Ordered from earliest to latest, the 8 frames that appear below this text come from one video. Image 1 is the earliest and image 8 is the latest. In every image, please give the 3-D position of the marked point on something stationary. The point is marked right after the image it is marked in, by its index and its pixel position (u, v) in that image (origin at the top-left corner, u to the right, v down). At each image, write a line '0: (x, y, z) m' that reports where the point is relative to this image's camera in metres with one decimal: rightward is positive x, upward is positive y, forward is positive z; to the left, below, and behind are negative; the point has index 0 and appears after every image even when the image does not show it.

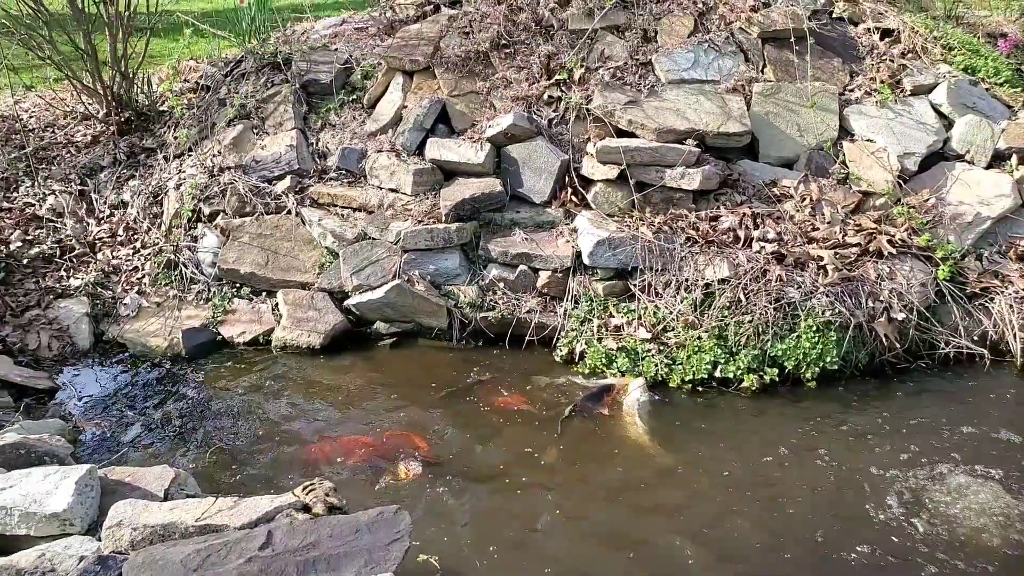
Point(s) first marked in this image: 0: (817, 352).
0: (+2.7, -0.6, +7.0) m
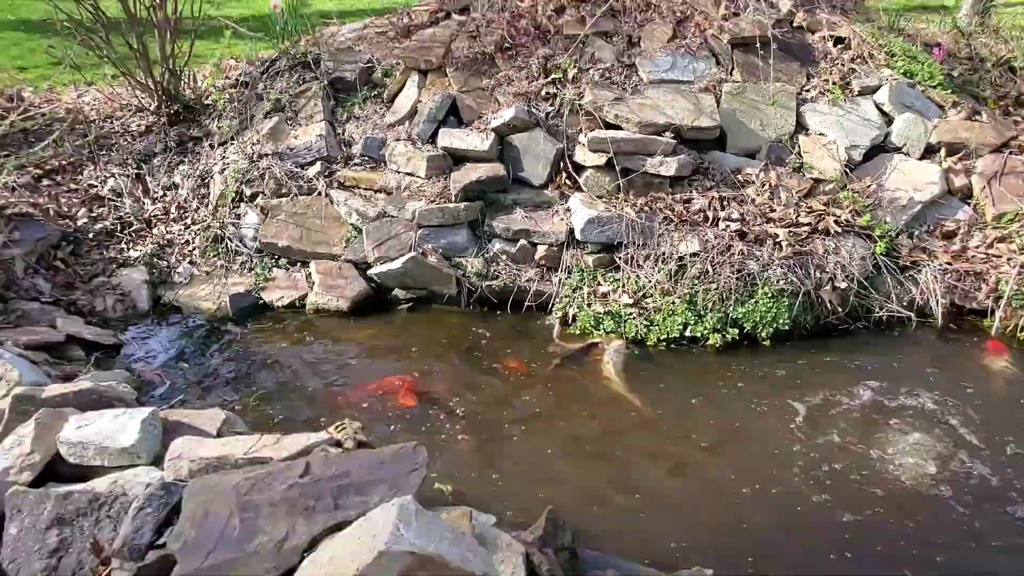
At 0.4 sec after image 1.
0: (+2.7, -0.3, +8.3) m
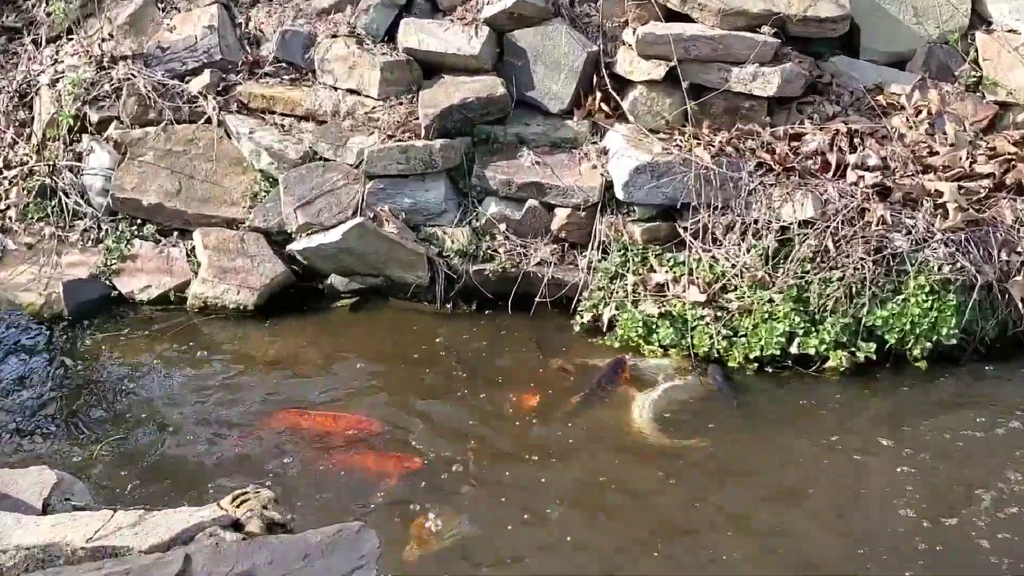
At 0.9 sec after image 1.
0: (+2.7, -0.2, +5.1) m
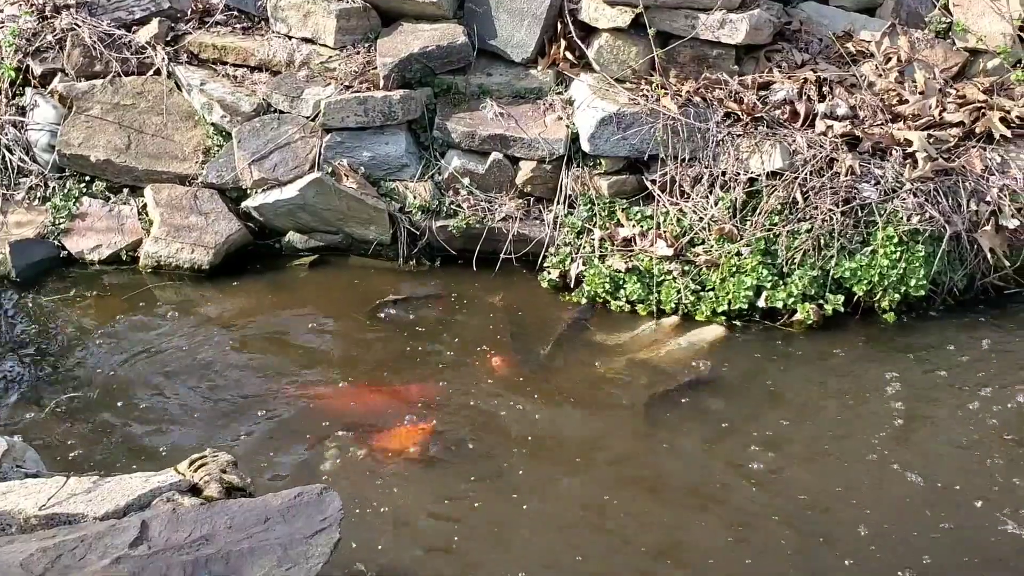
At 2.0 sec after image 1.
0: (+2.5, +0.1, +5.1) m
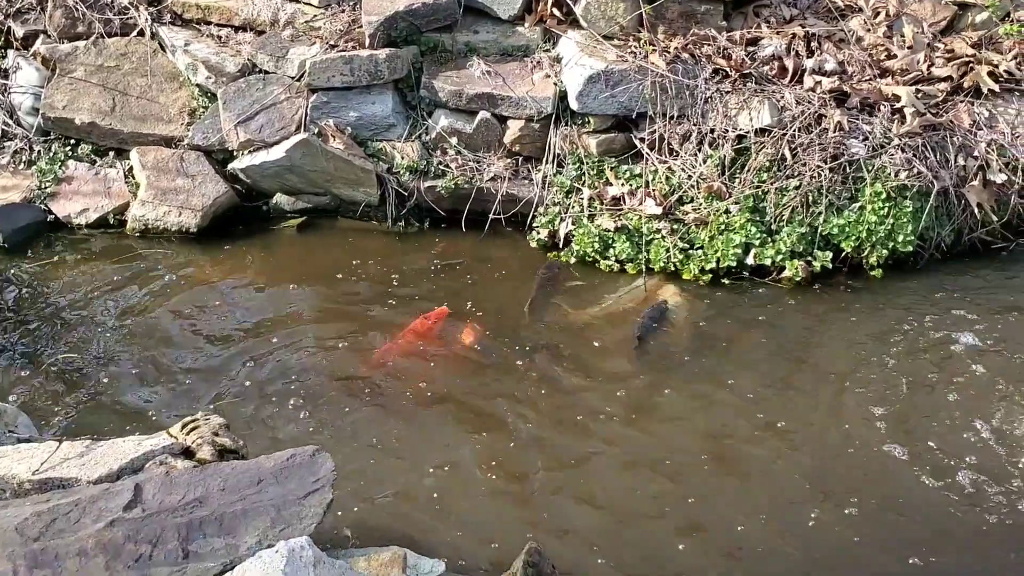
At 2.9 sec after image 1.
0: (+2.4, +0.4, +5.1) m
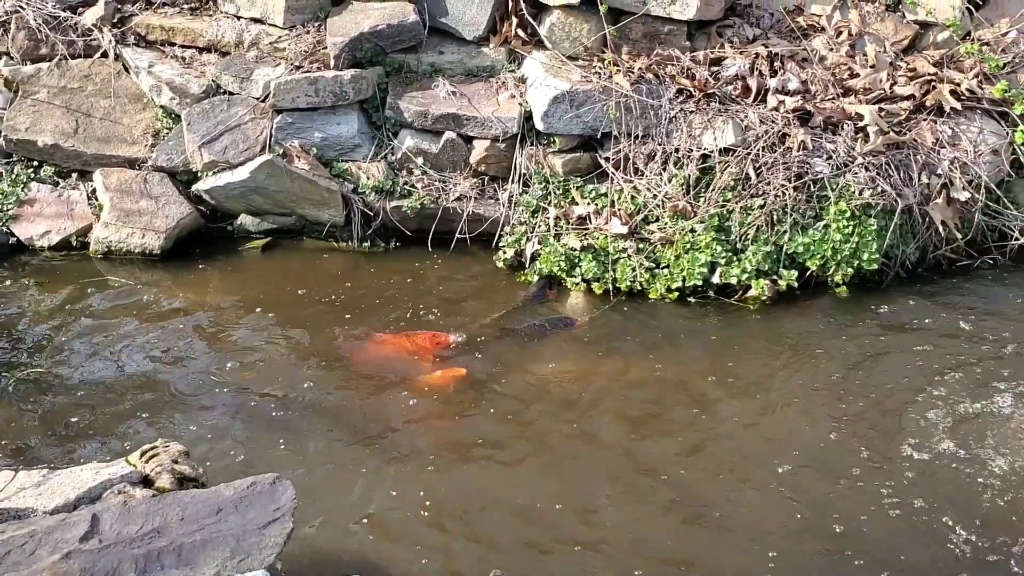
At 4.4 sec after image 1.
0: (+2.2, +0.3, +5.1) m
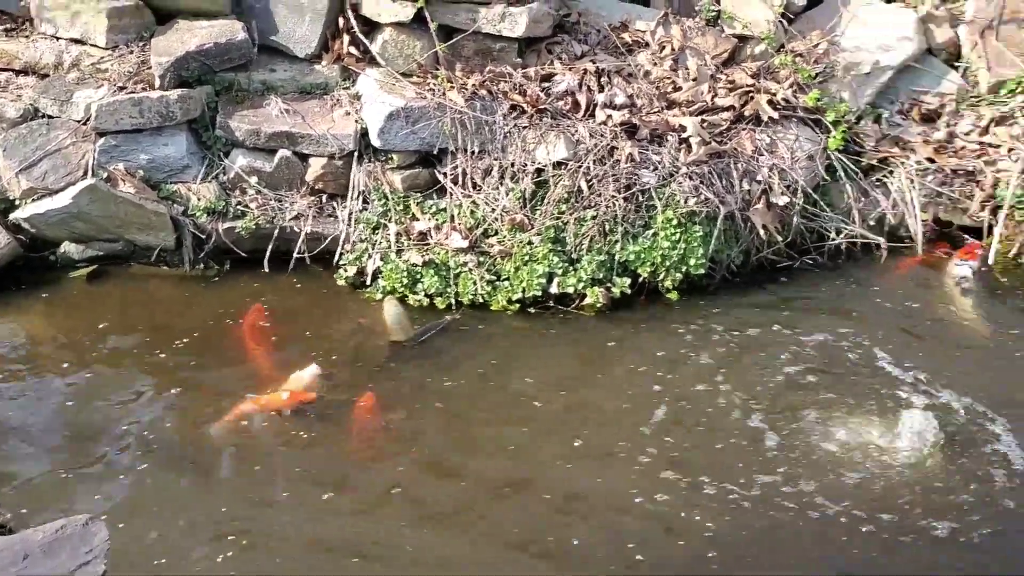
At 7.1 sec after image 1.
0: (+1.1, +0.2, +5.2) m
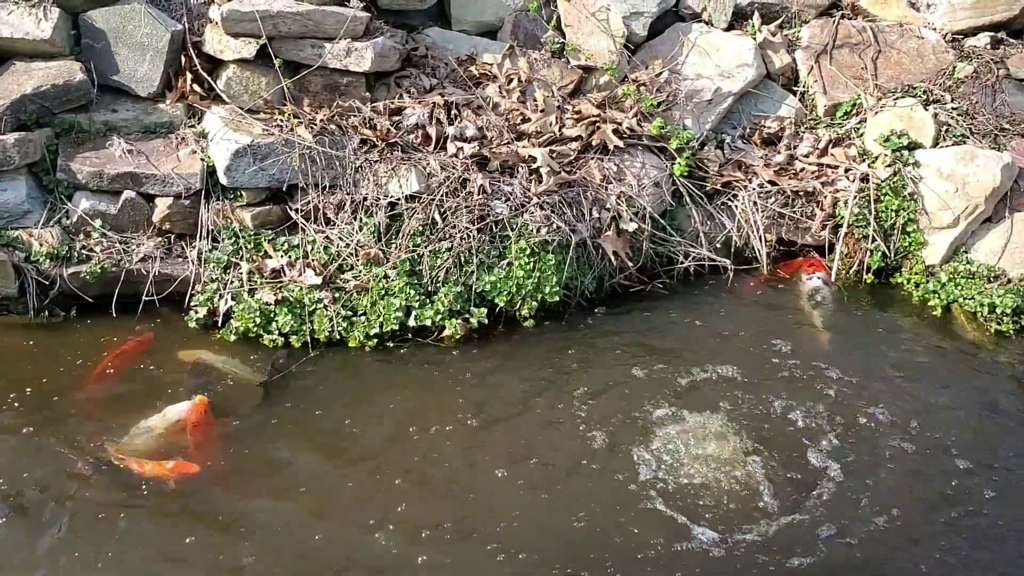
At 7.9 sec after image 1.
0: (+0.1, 0.0, +5.3) m
